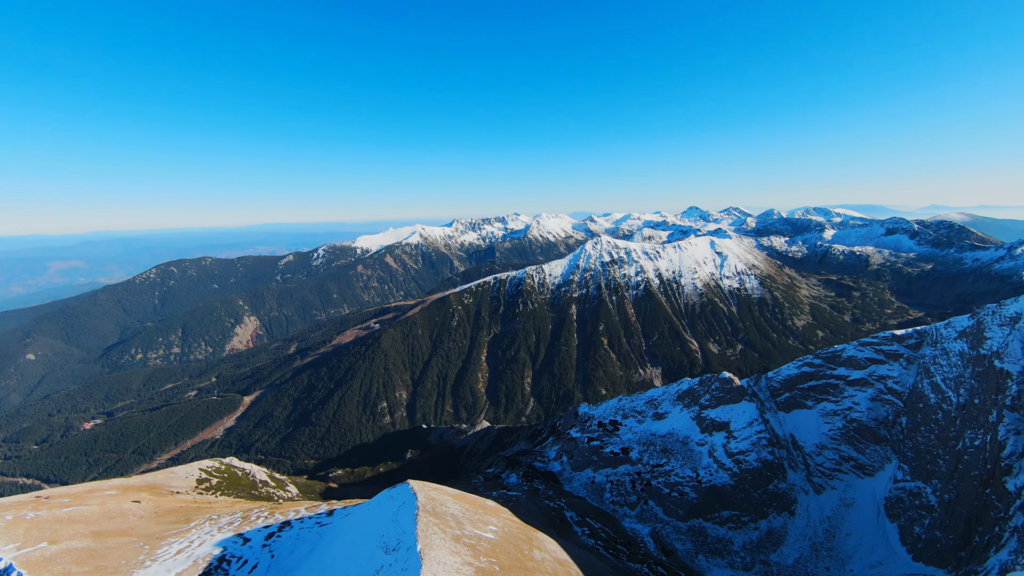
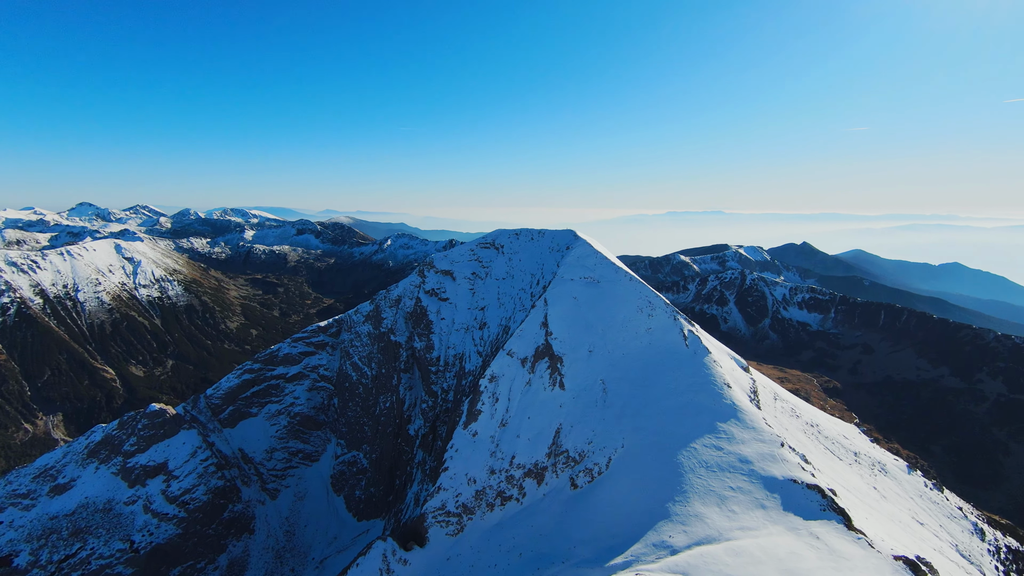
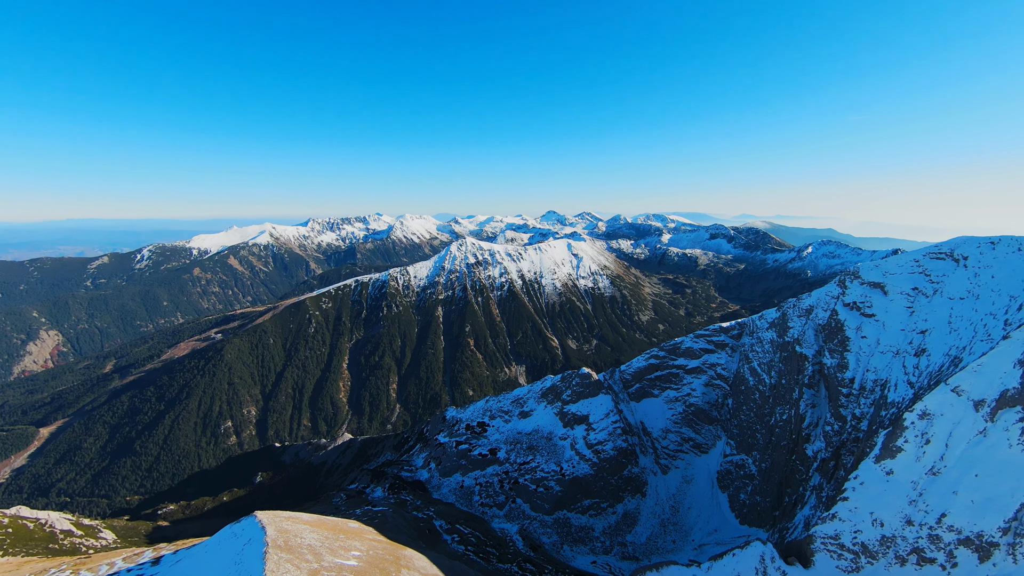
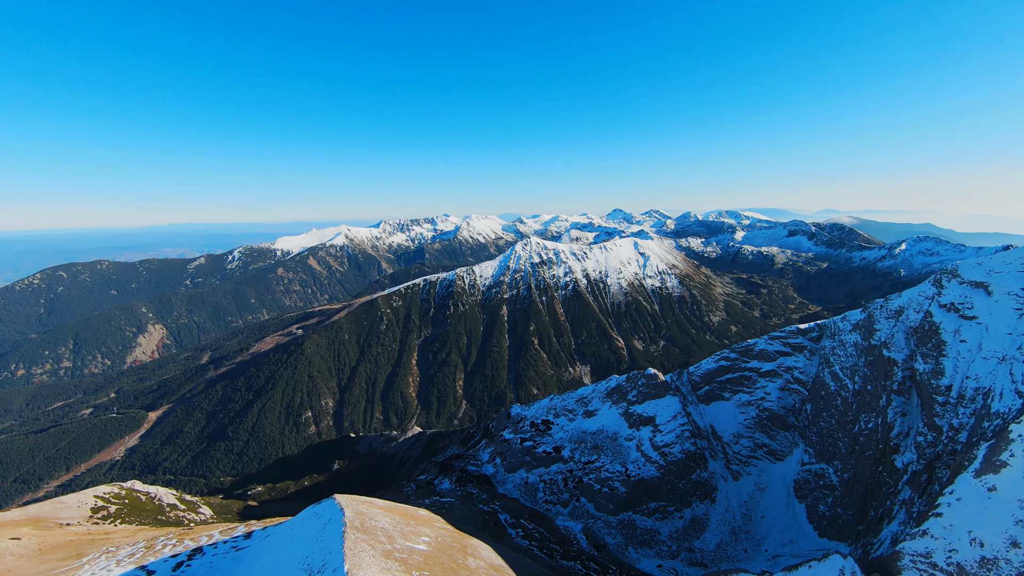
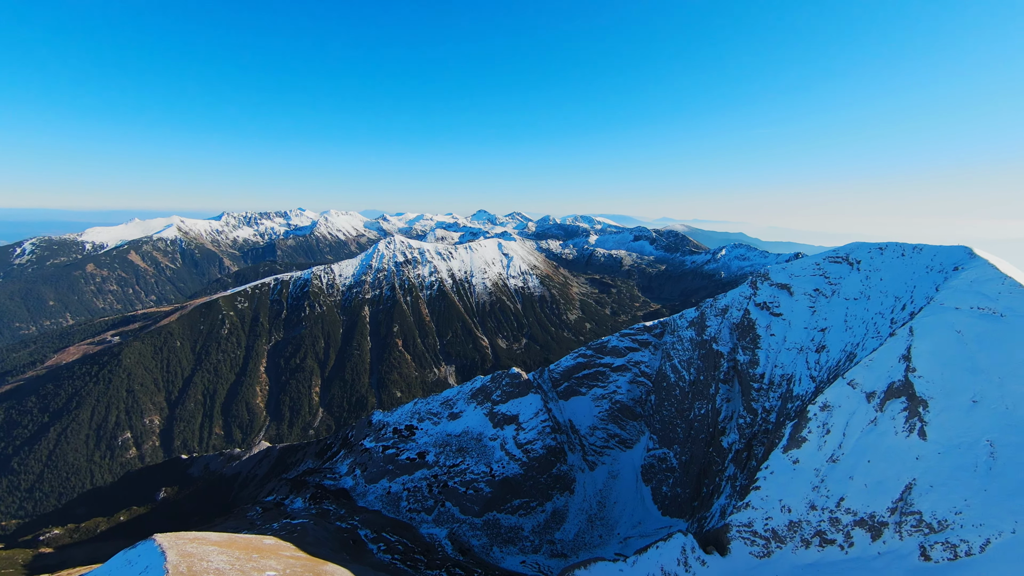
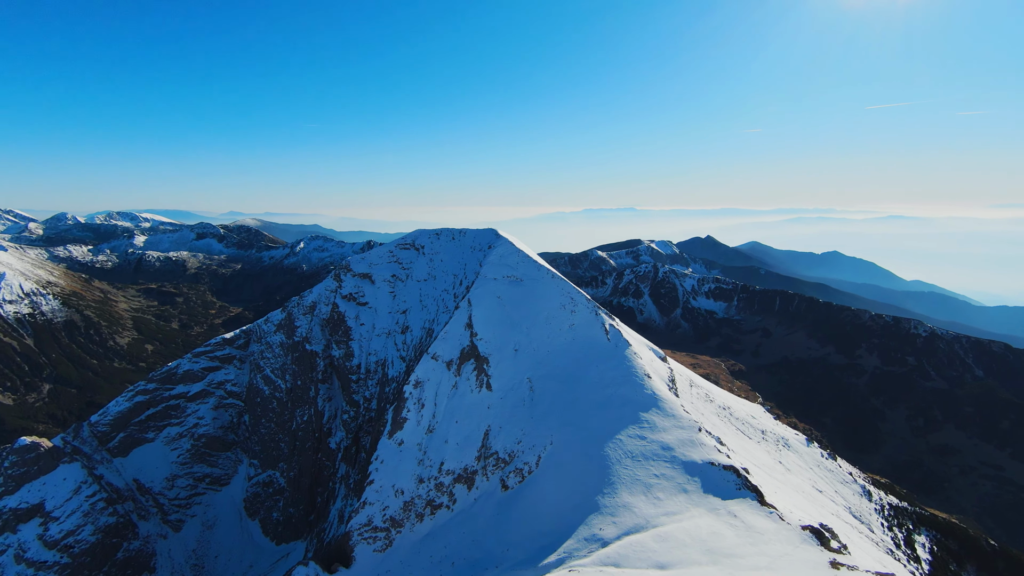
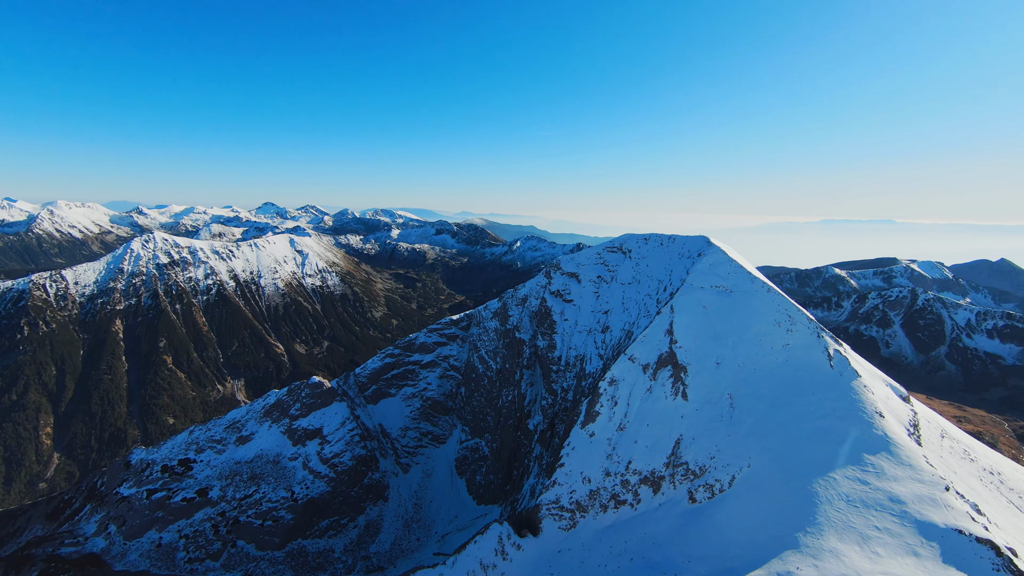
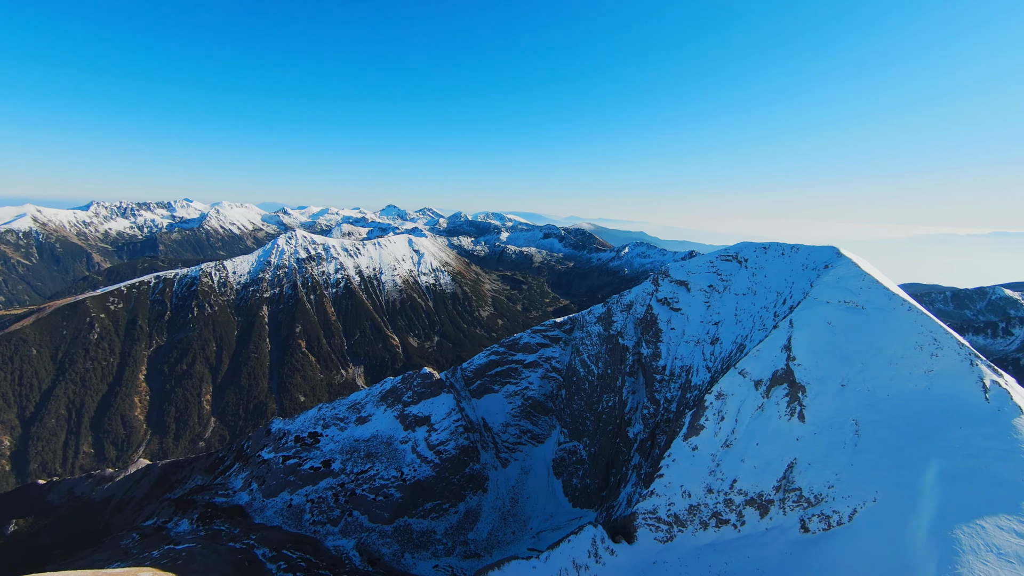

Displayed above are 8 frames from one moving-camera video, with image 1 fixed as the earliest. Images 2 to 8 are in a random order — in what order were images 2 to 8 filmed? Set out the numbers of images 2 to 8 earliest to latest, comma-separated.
4, 3, 5, 8, 7, 2, 6
